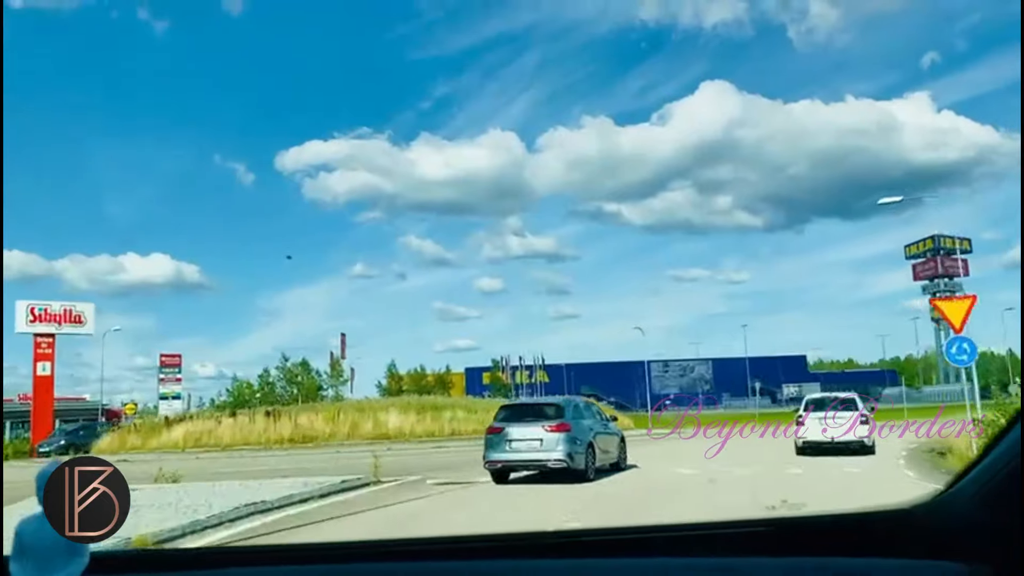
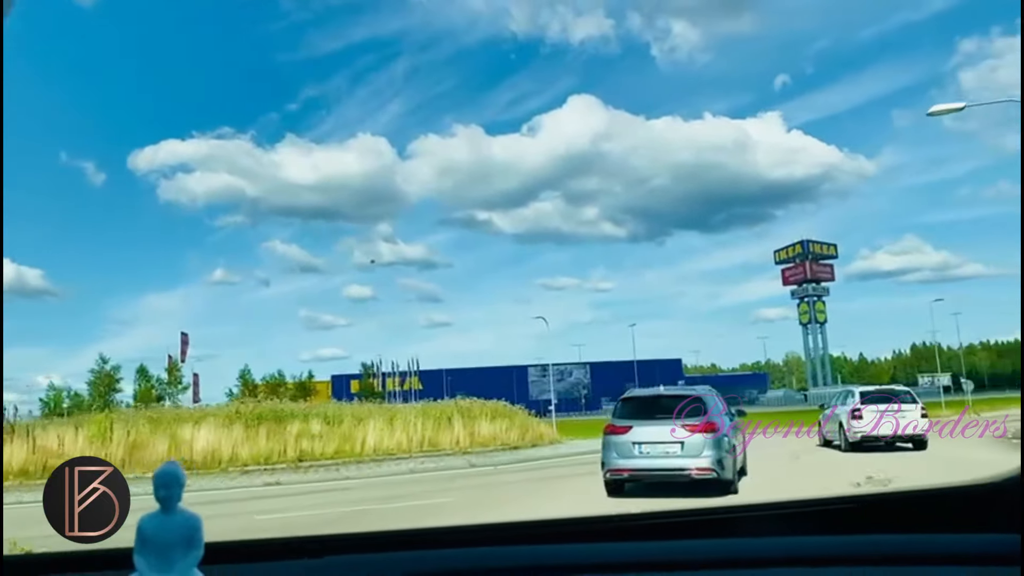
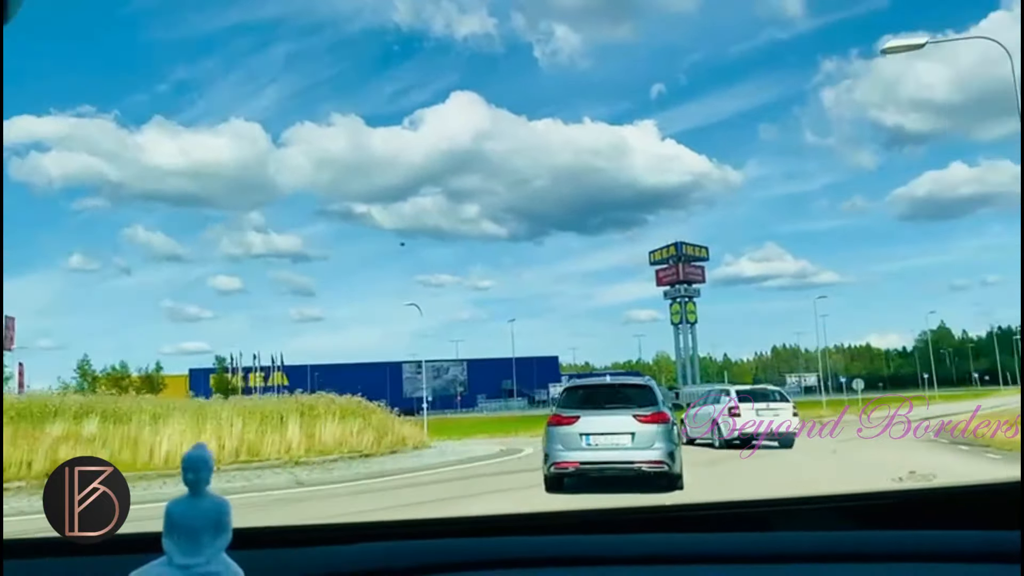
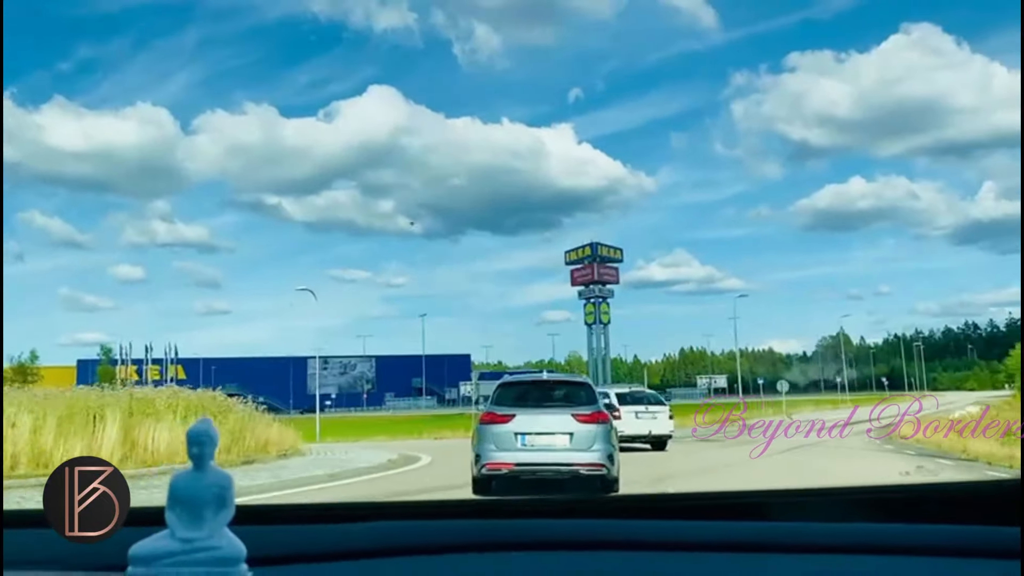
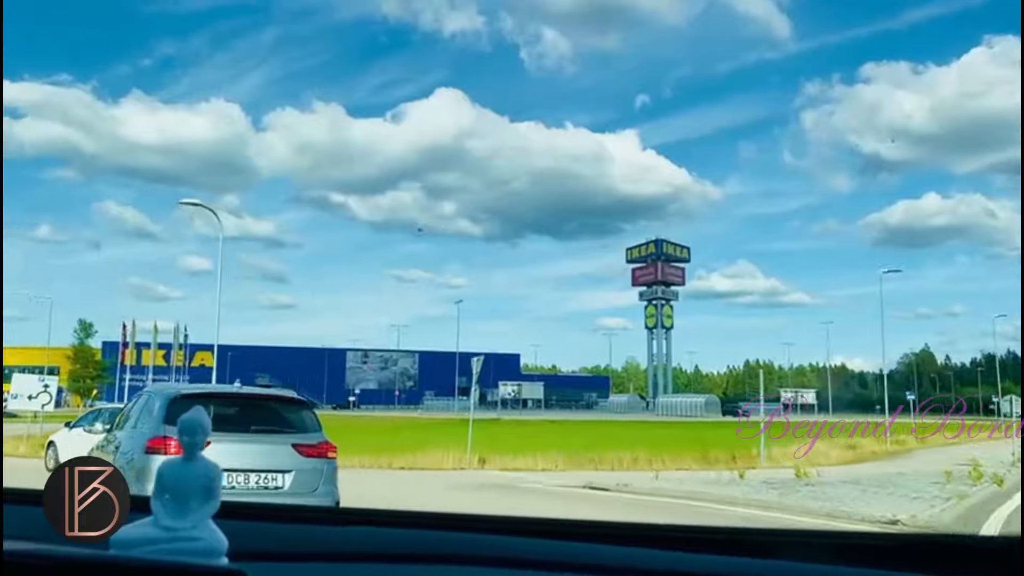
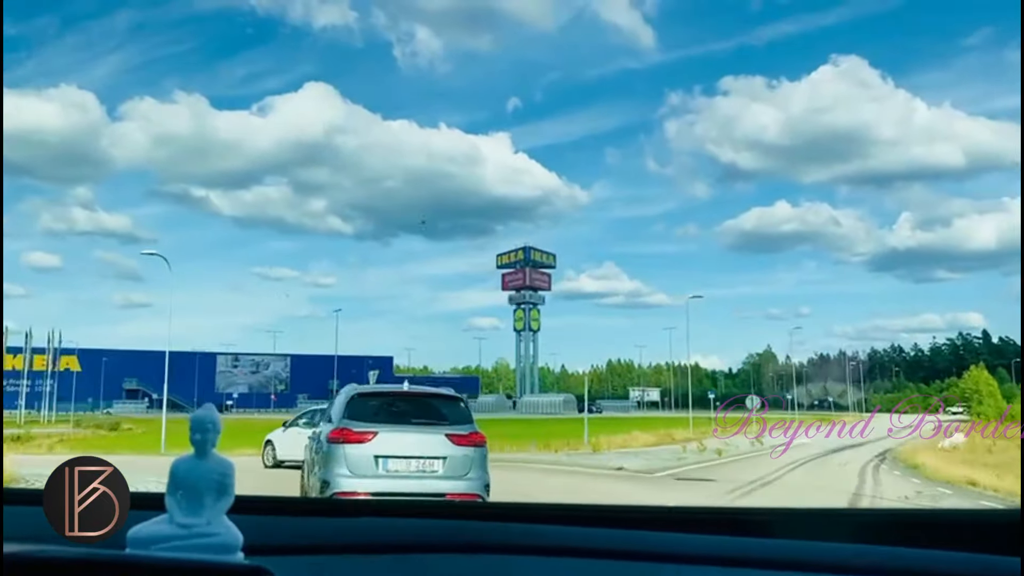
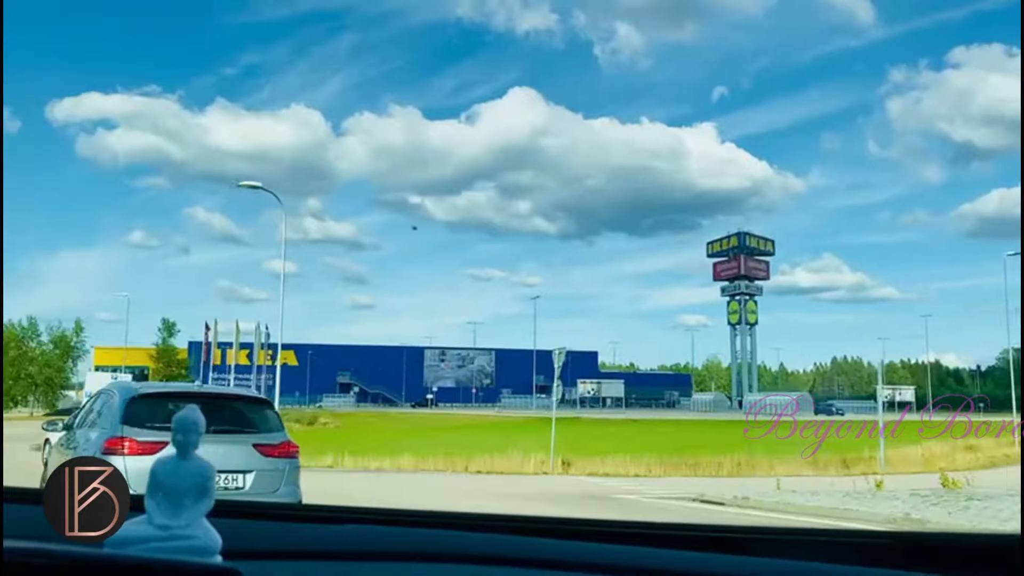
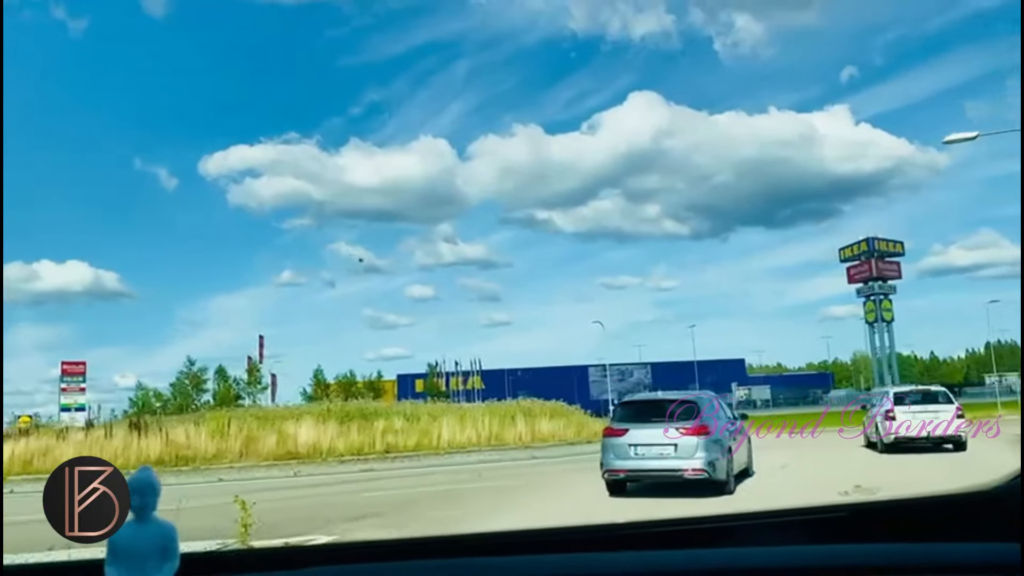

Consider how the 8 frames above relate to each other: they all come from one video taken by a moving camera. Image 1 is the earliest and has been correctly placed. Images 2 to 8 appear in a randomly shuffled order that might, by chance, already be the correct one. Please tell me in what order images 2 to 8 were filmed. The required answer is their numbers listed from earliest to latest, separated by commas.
8, 2, 3, 4, 6, 5, 7
